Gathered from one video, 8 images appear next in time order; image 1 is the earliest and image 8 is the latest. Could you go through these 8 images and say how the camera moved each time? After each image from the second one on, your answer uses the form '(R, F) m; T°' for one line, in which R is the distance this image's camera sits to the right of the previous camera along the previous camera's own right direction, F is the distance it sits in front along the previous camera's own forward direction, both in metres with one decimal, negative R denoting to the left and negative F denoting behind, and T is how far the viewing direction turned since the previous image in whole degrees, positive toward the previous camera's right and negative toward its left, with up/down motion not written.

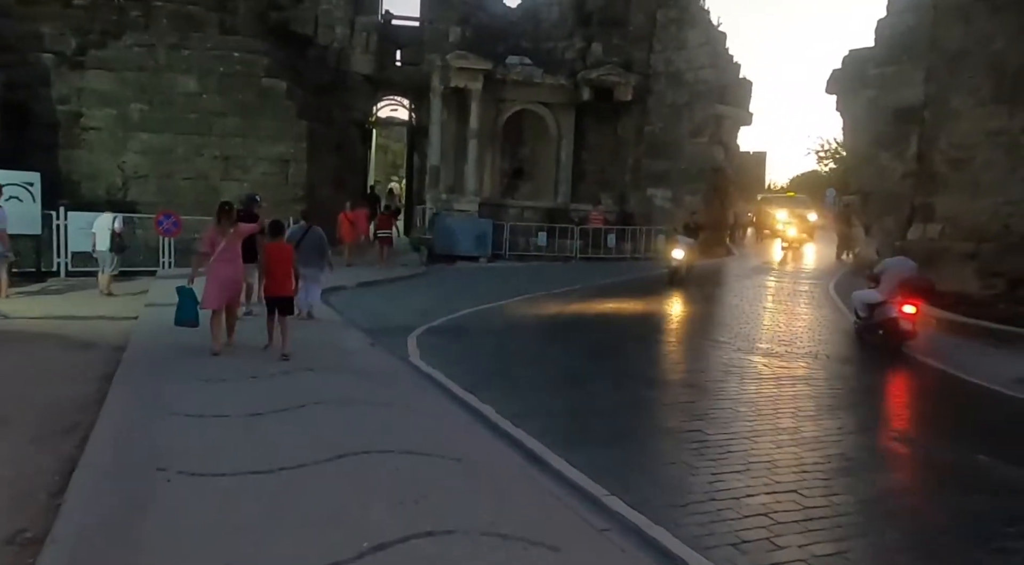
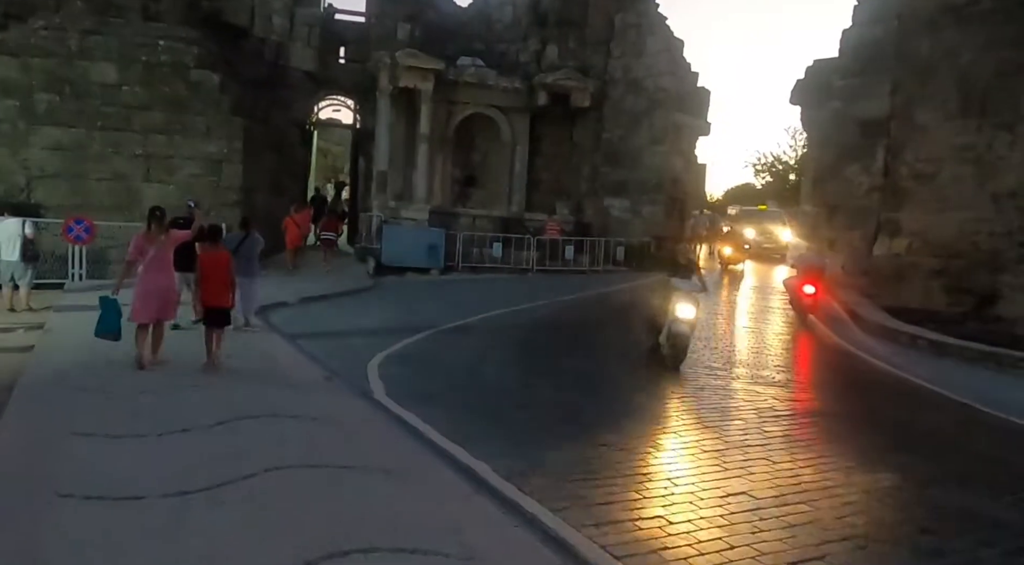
(-0.4, +1.2) m; +5°
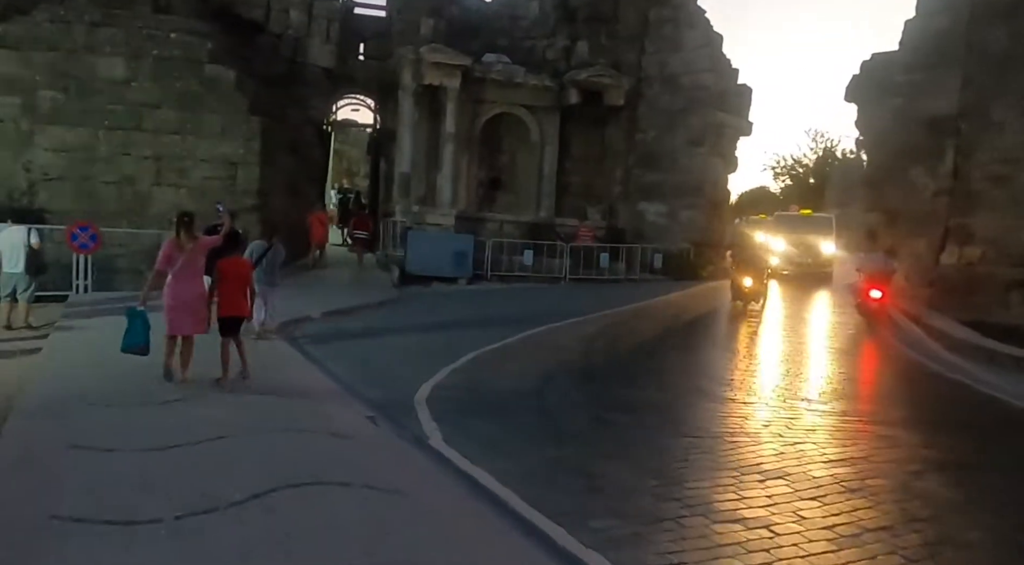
(-0.6, +1.2) m; 0°
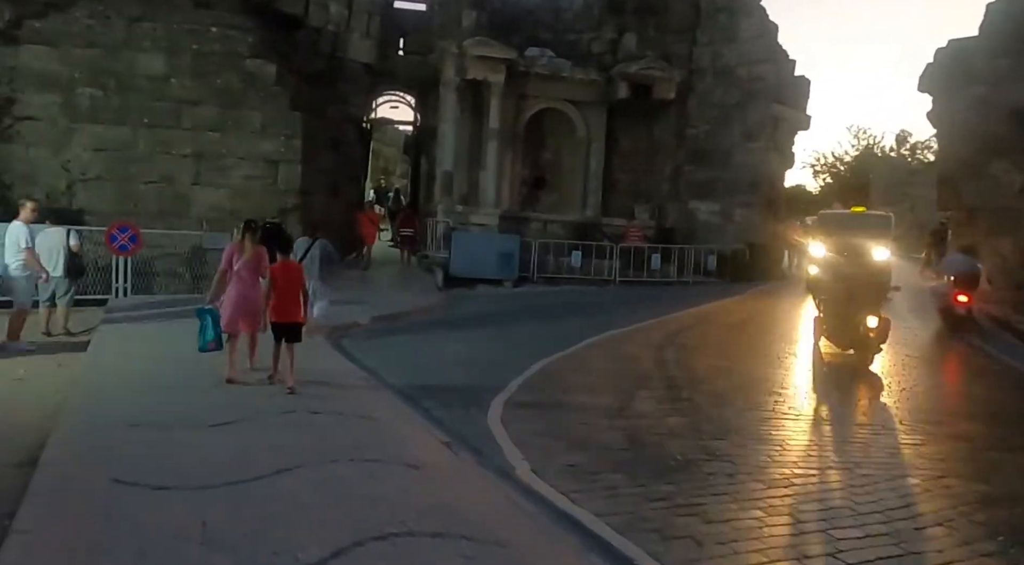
(-0.4, +0.7) m; -2°
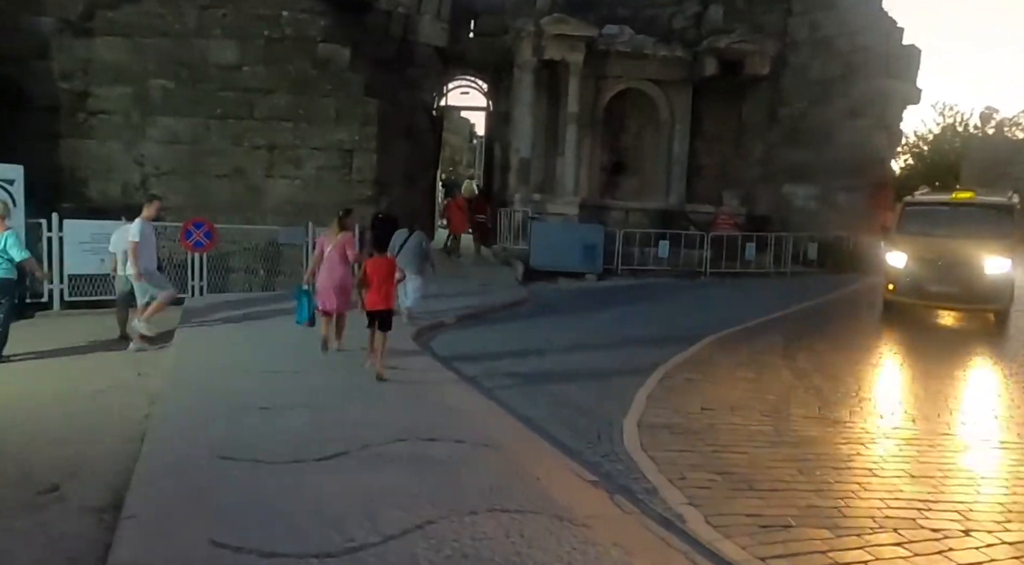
(-0.6, +0.9) m; -4°
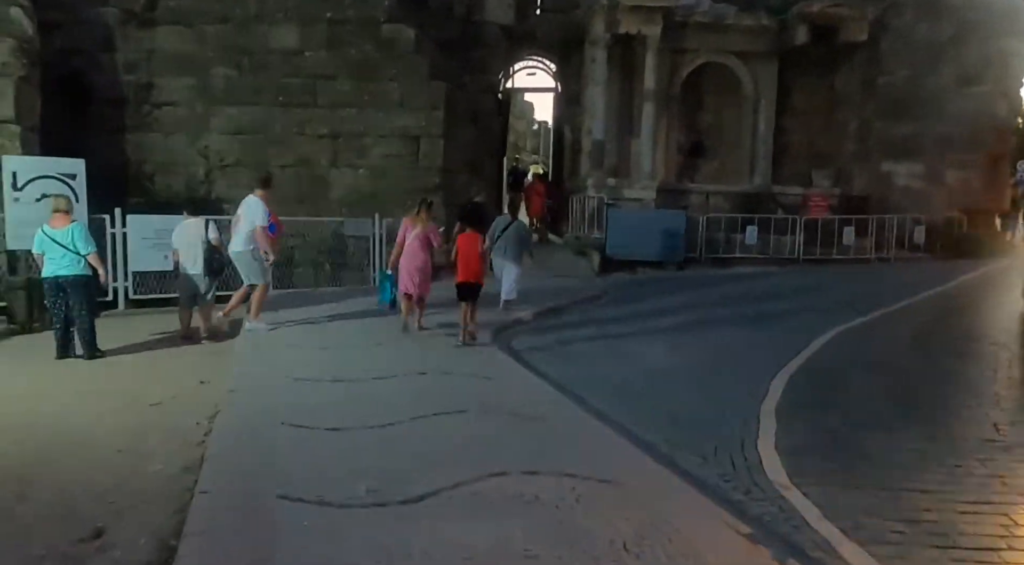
(-0.3, +0.9) m; -4°
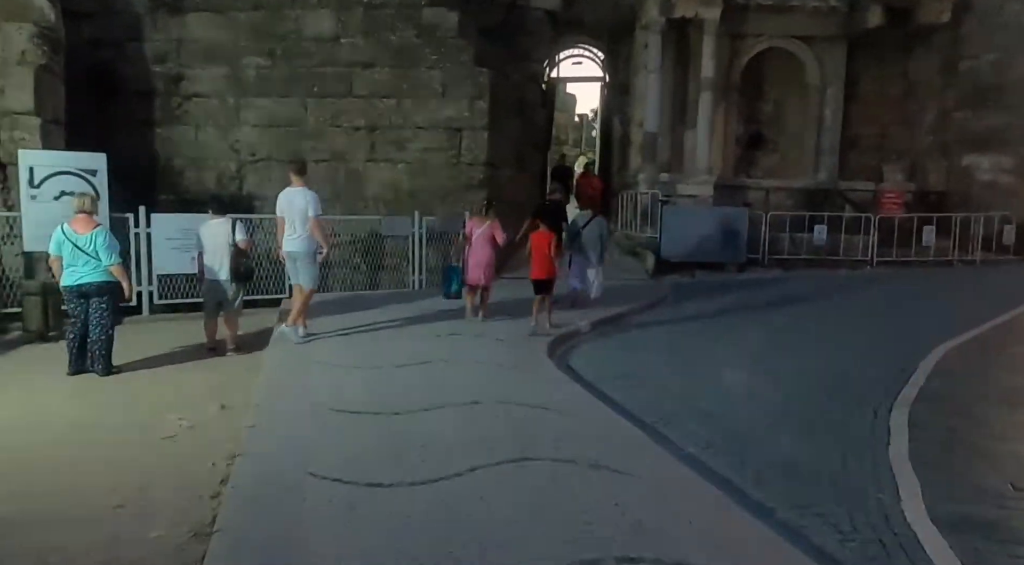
(-0.2, +1.0) m; -2°
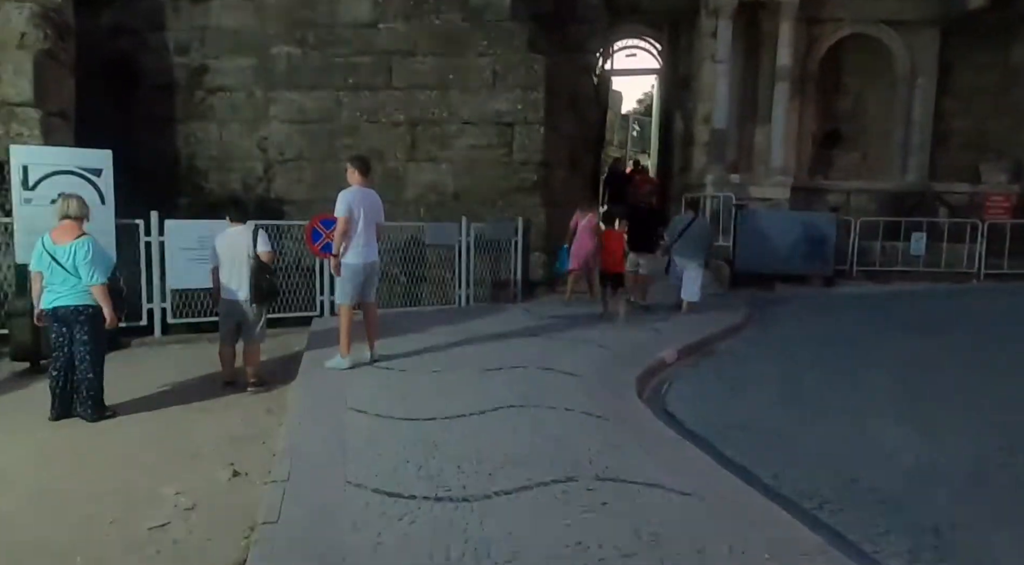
(-0.4, +1.5) m; -2°
